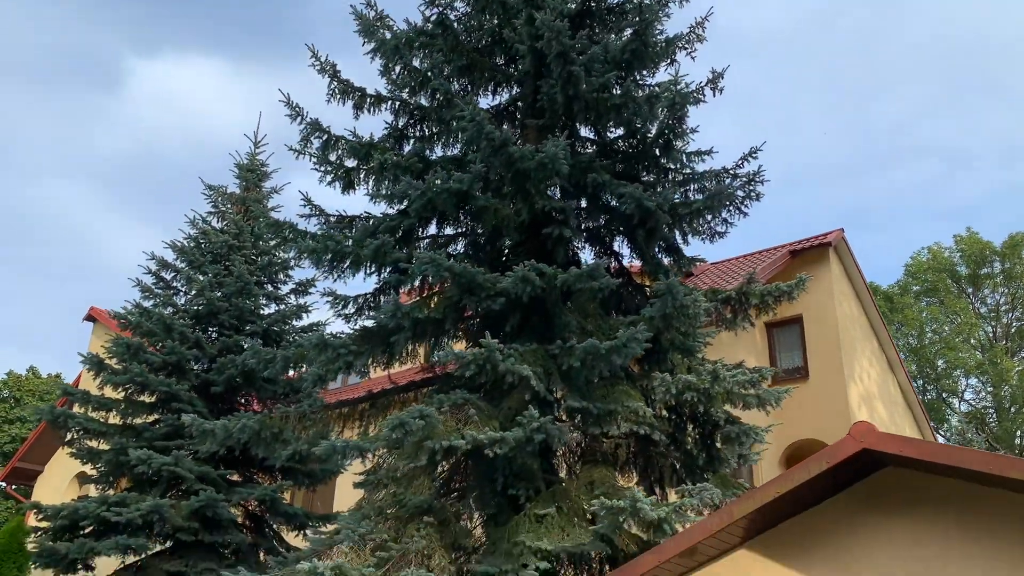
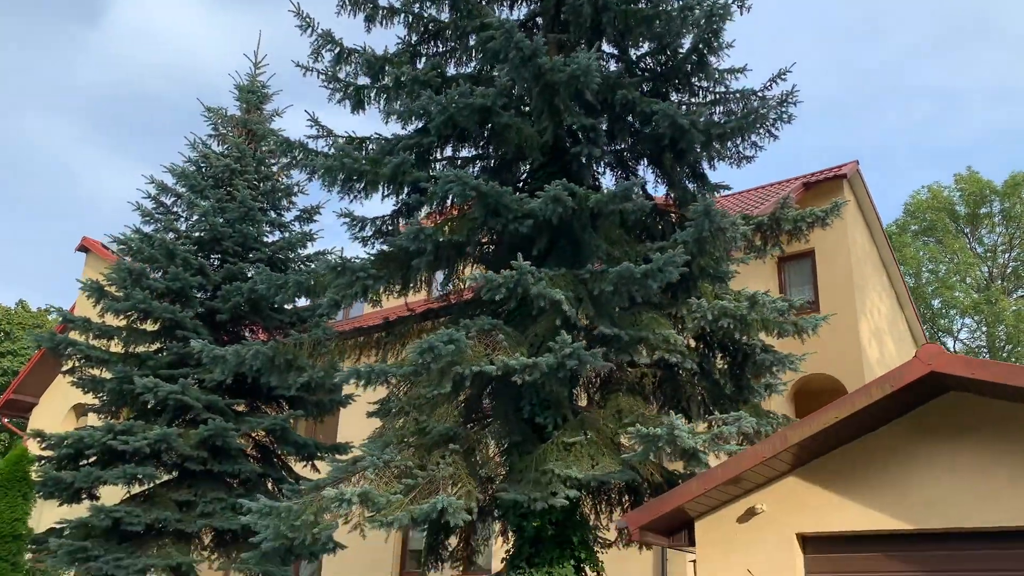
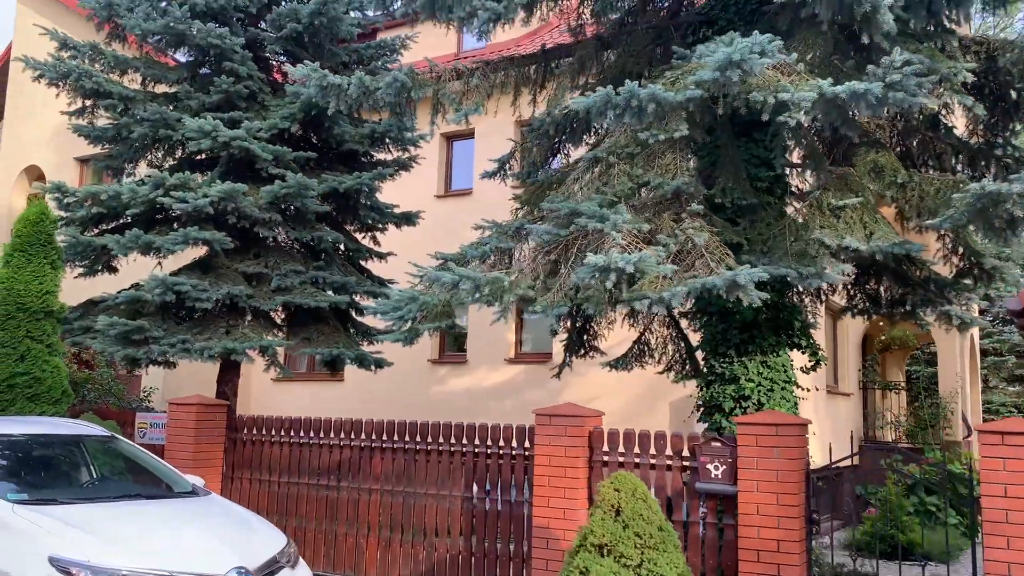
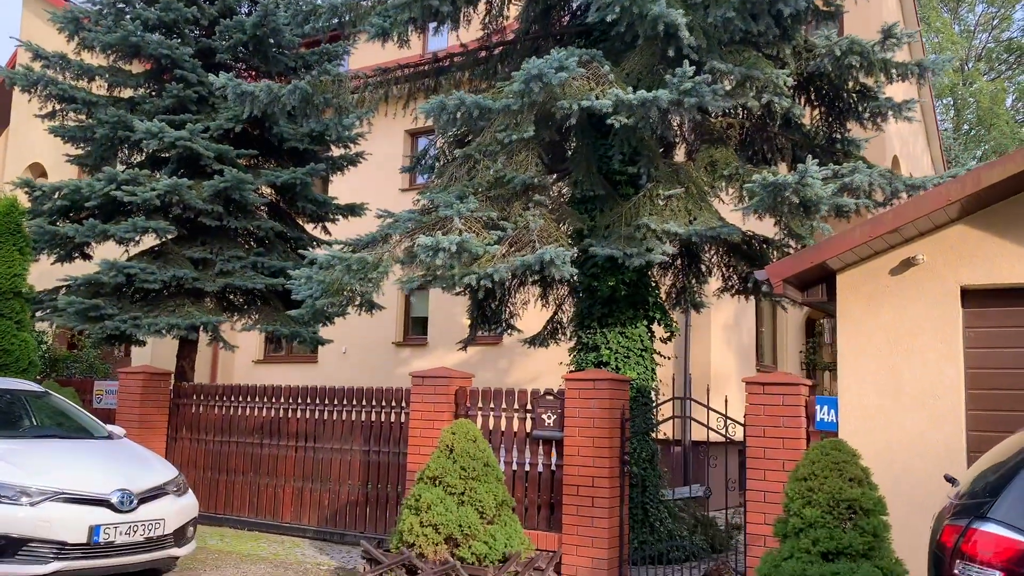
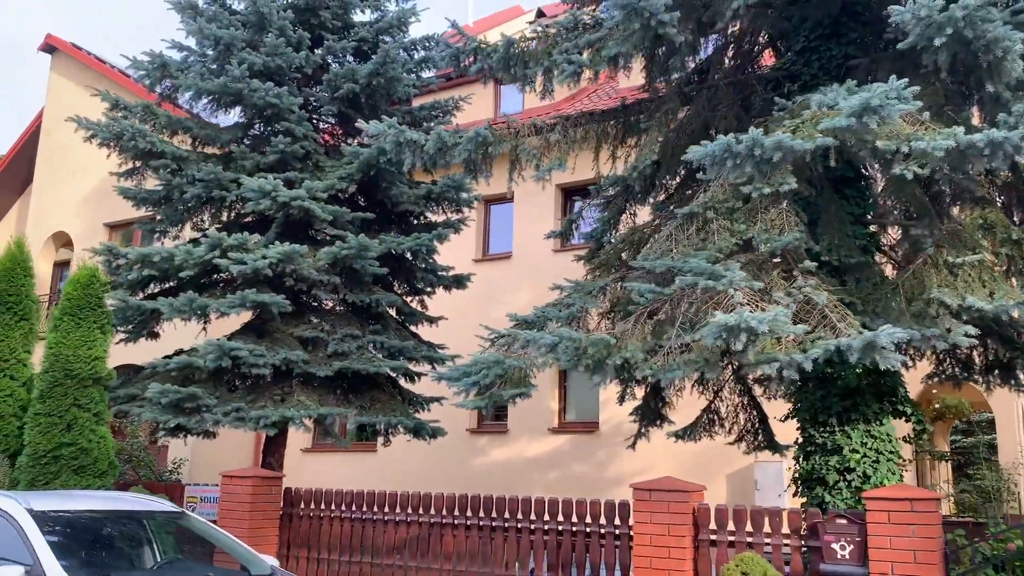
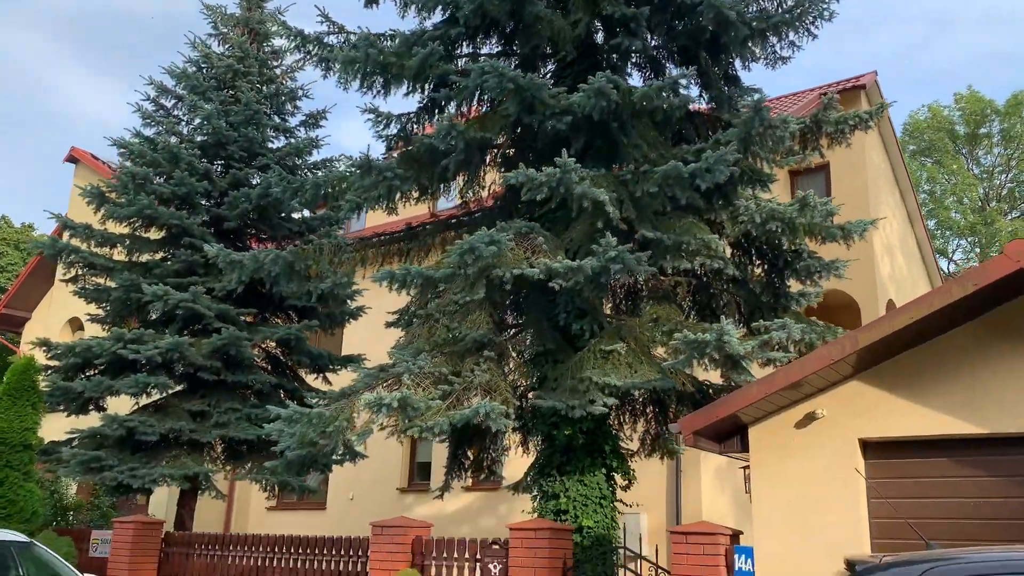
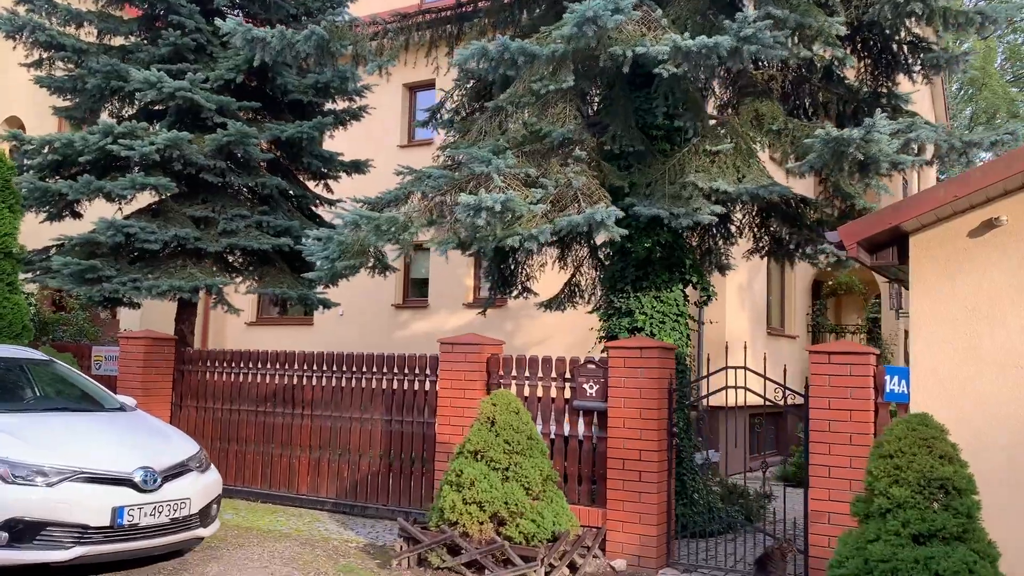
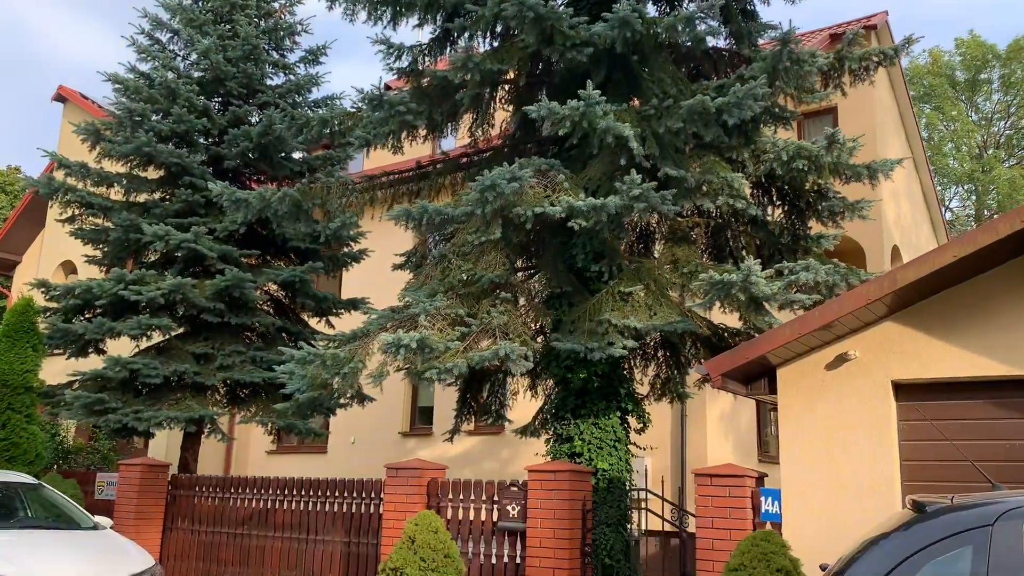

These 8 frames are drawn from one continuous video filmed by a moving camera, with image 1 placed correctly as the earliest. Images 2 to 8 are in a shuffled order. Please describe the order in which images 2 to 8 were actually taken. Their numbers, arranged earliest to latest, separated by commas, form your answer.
2, 6, 8, 4, 7, 3, 5
